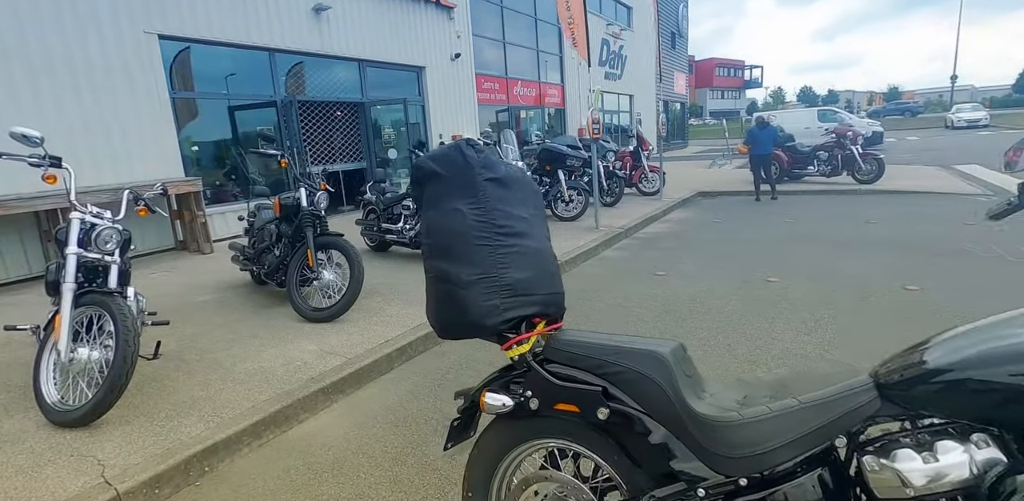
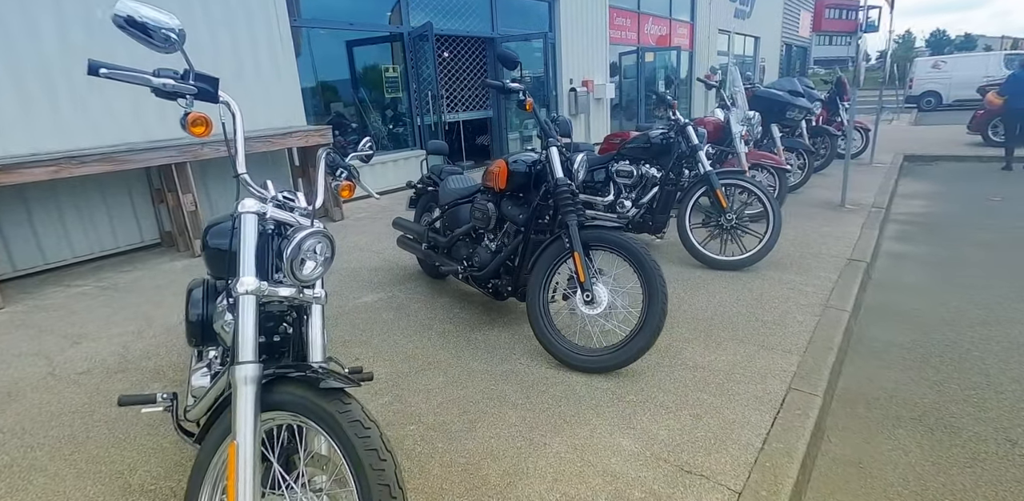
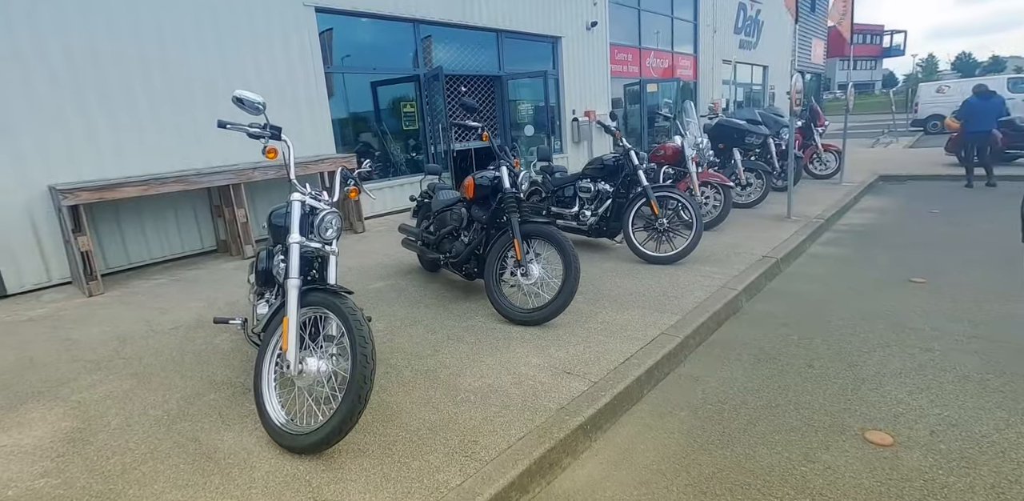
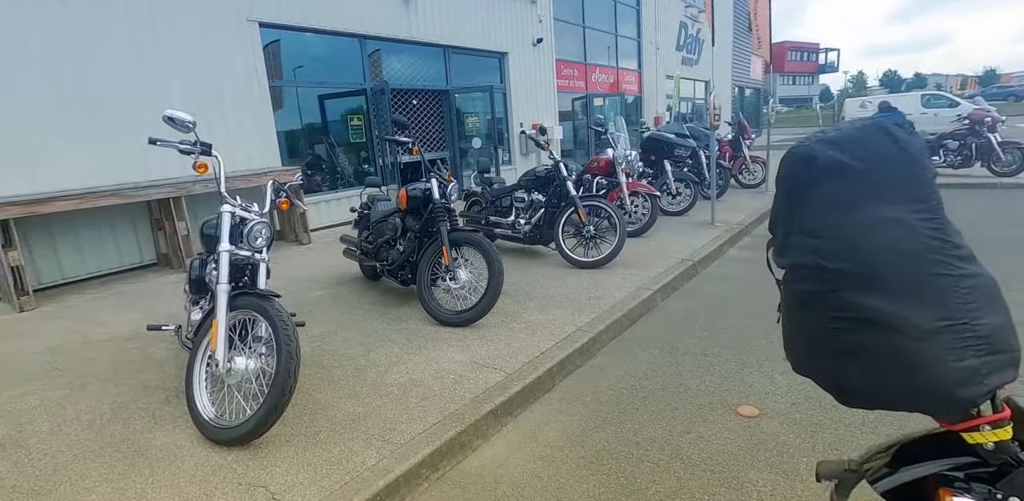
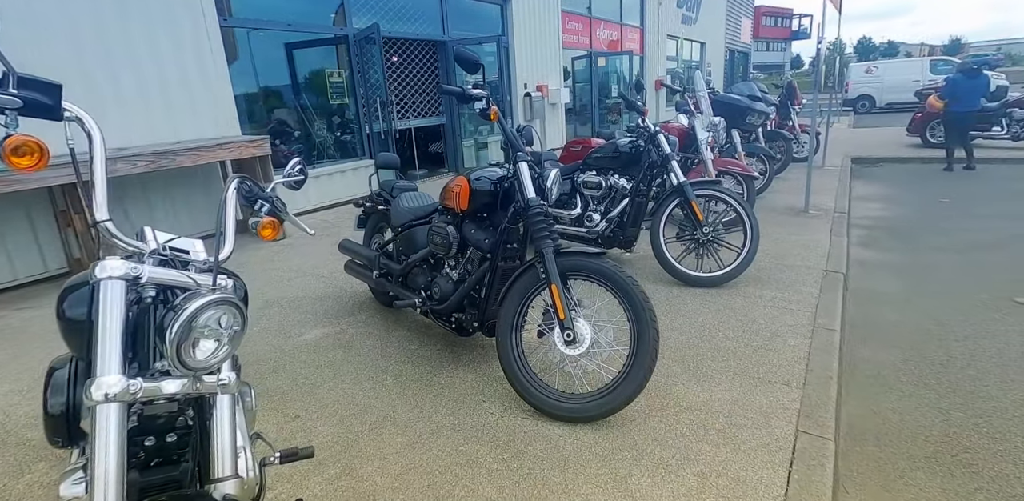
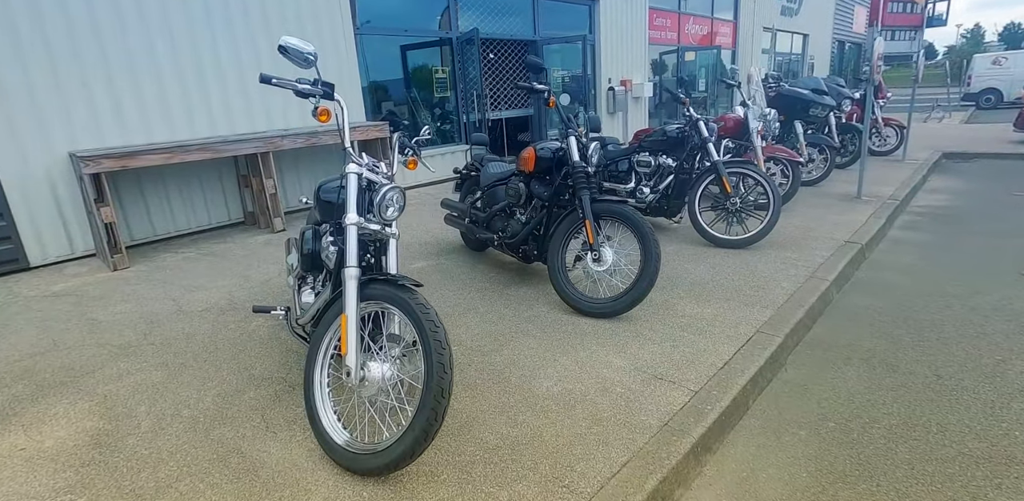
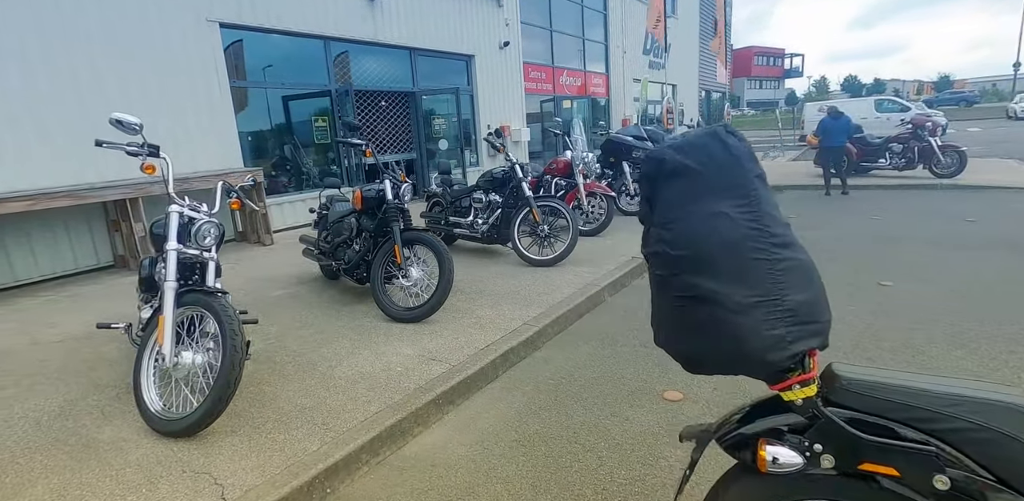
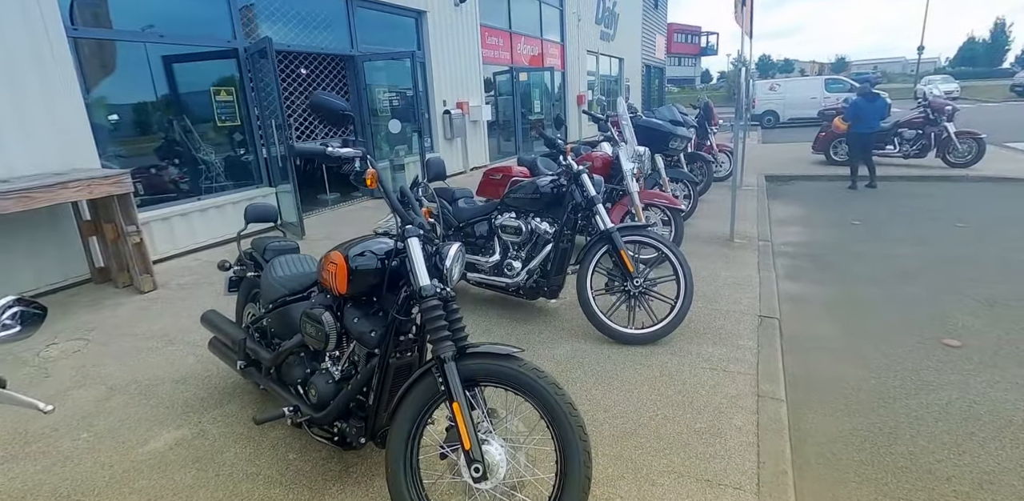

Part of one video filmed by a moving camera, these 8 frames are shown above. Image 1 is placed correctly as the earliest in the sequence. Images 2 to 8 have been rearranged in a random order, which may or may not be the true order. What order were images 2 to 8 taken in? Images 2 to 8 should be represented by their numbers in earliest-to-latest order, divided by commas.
7, 4, 3, 6, 2, 5, 8
